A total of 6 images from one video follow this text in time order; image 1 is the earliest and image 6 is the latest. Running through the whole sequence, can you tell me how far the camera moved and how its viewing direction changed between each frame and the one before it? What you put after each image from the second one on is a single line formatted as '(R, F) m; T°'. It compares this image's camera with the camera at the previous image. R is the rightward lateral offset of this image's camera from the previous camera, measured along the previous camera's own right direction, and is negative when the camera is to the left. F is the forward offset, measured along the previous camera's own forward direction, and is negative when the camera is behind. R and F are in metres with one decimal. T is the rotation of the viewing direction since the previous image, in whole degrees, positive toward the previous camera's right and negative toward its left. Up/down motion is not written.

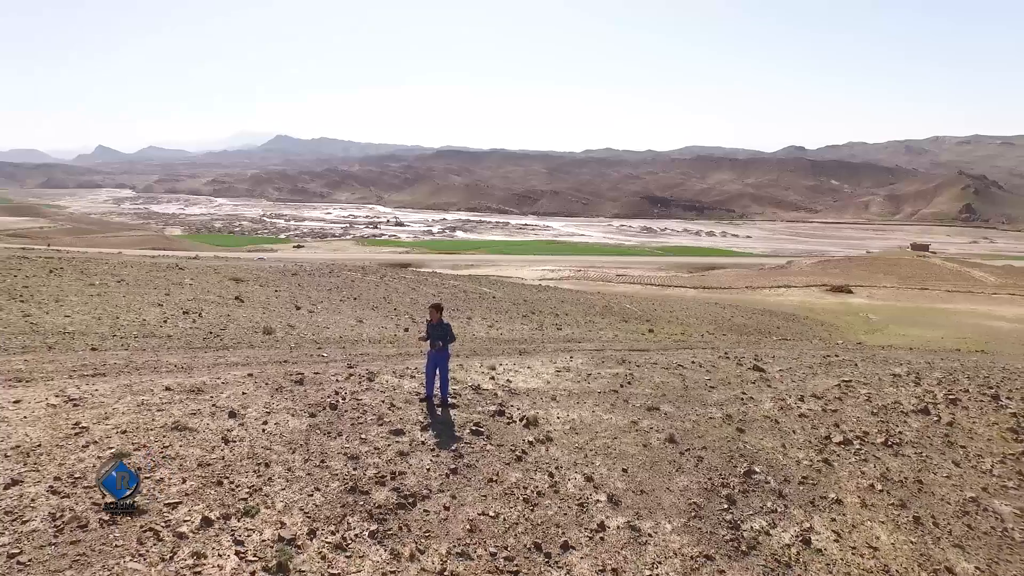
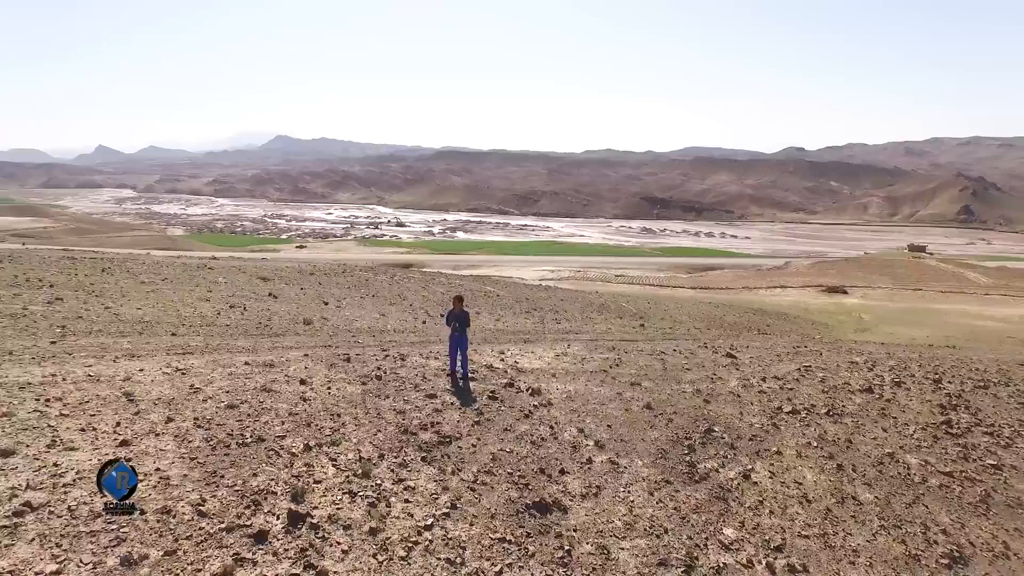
(-0.1, -1.8) m; 0°
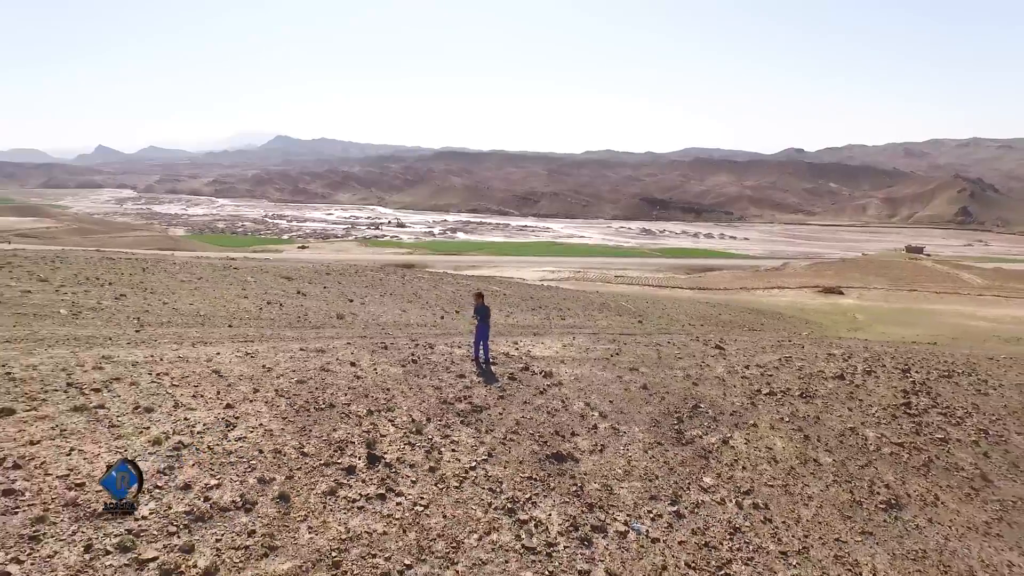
(-0.3, -1.5) m; 0°
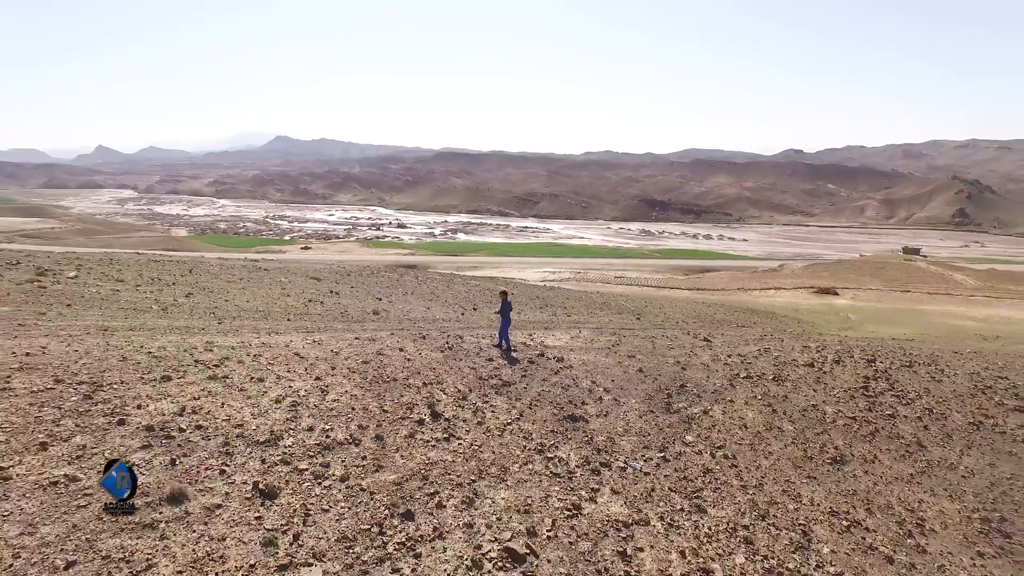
(-0.5, -2.1) m; 0°
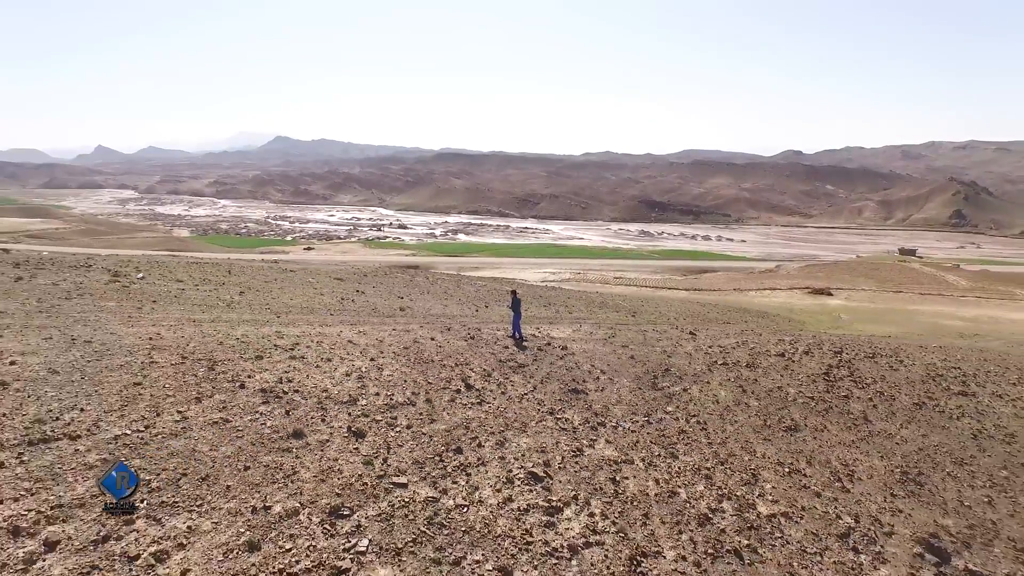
(-0.3, -2.3) m; 0°
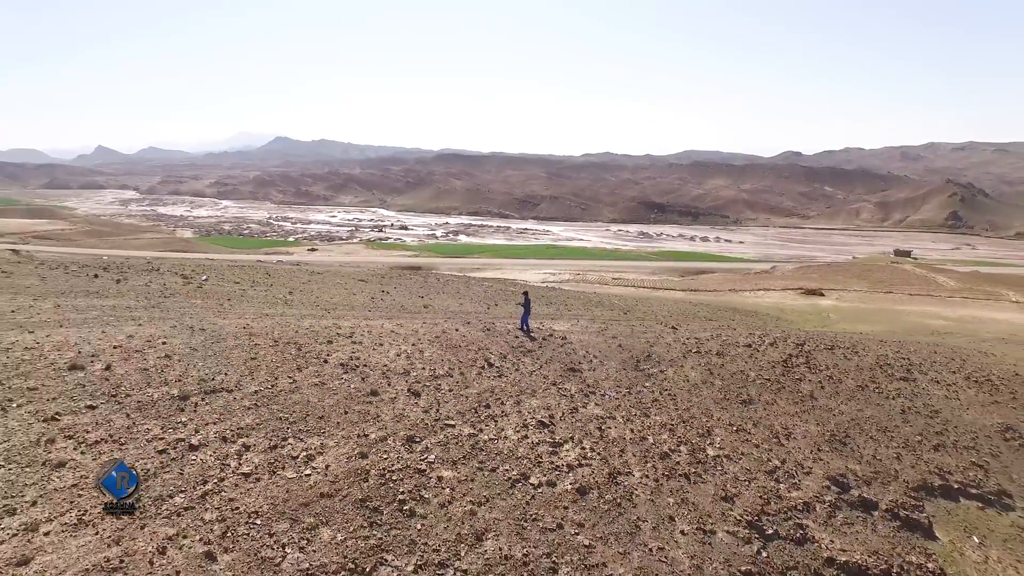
(-0.3, -3.1) m; 0°
